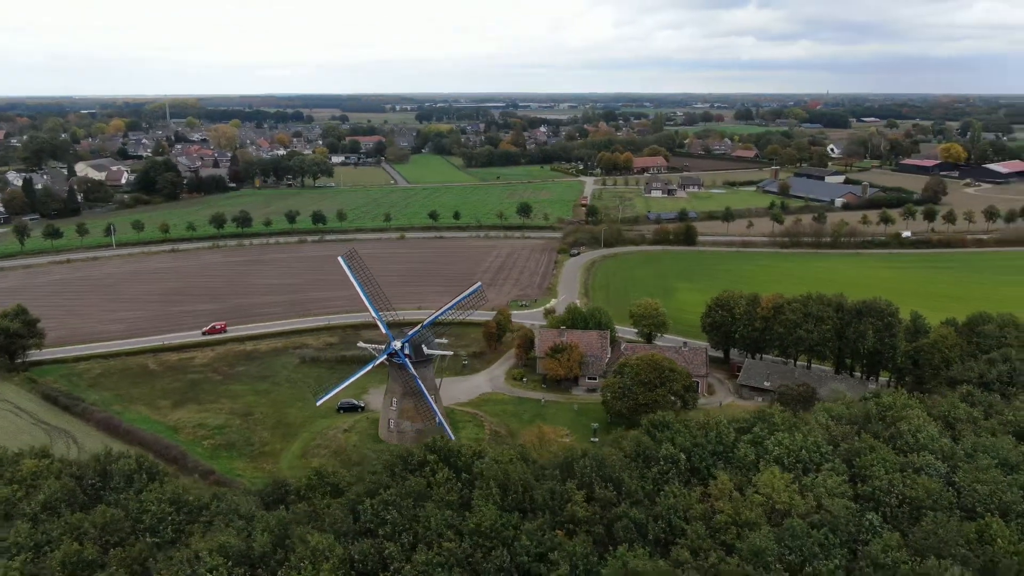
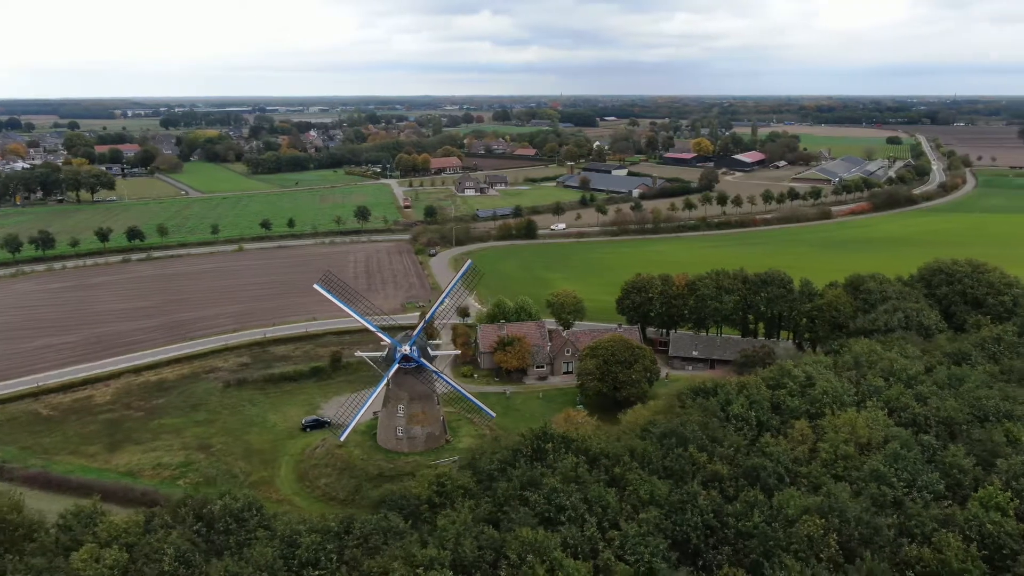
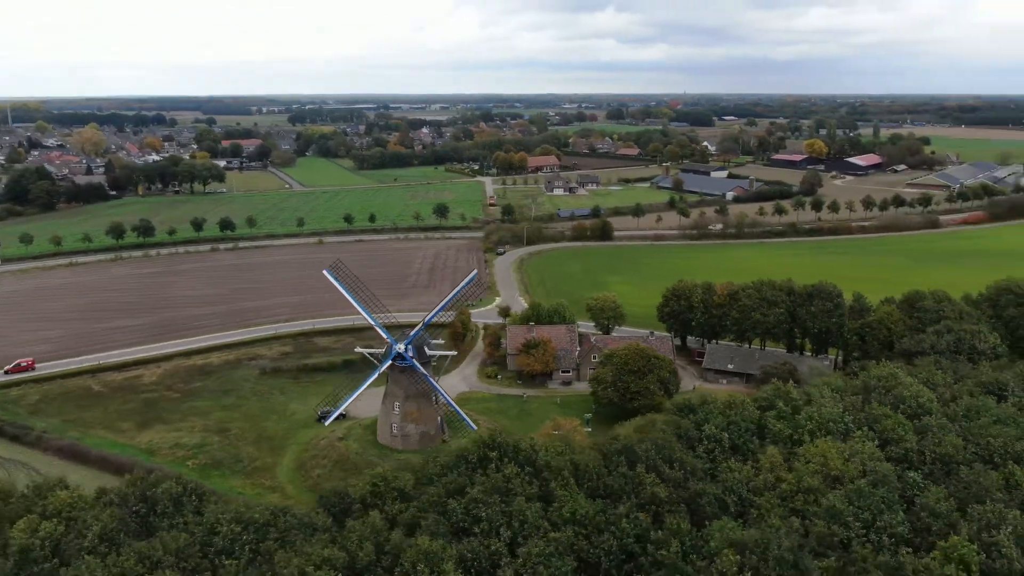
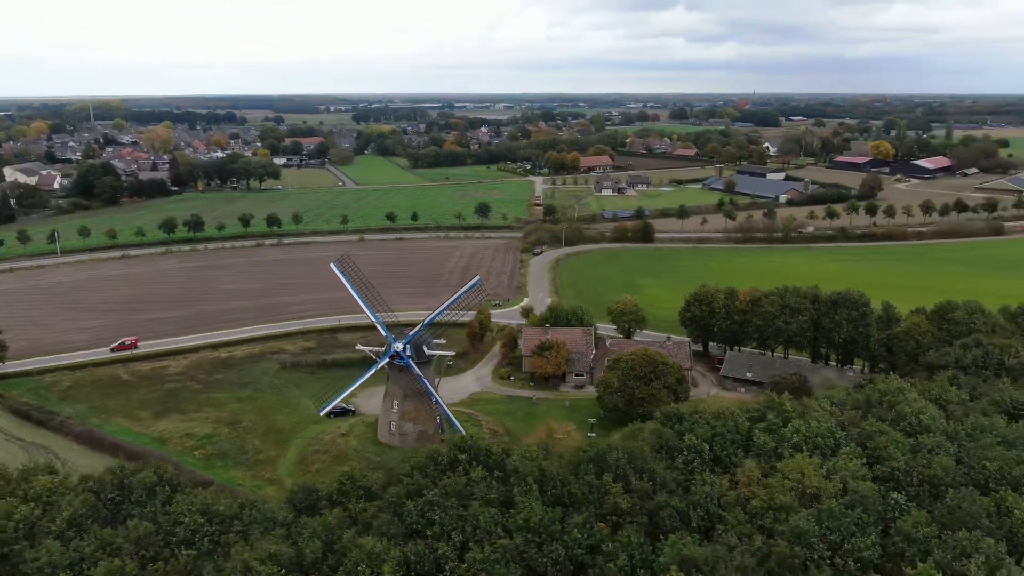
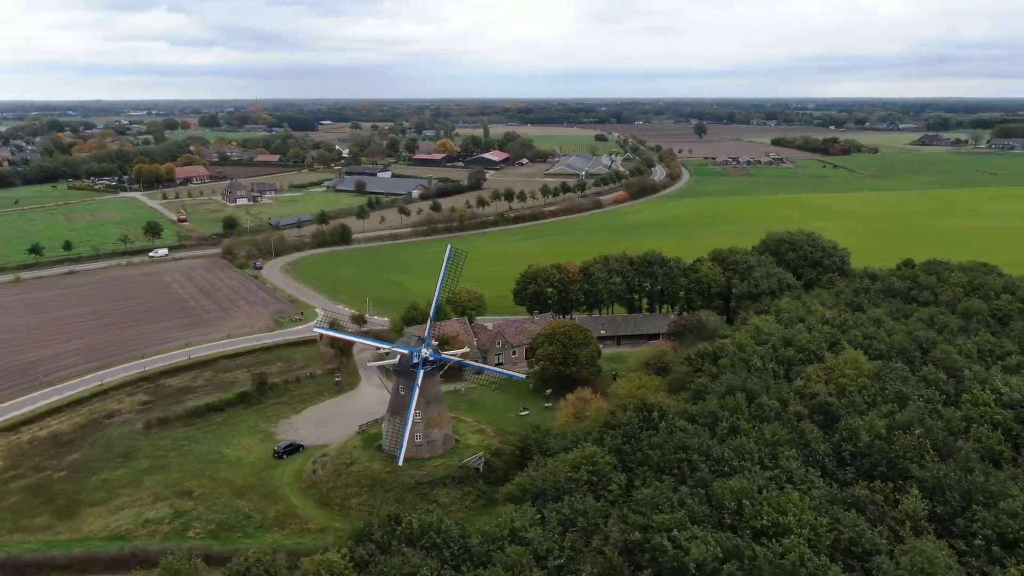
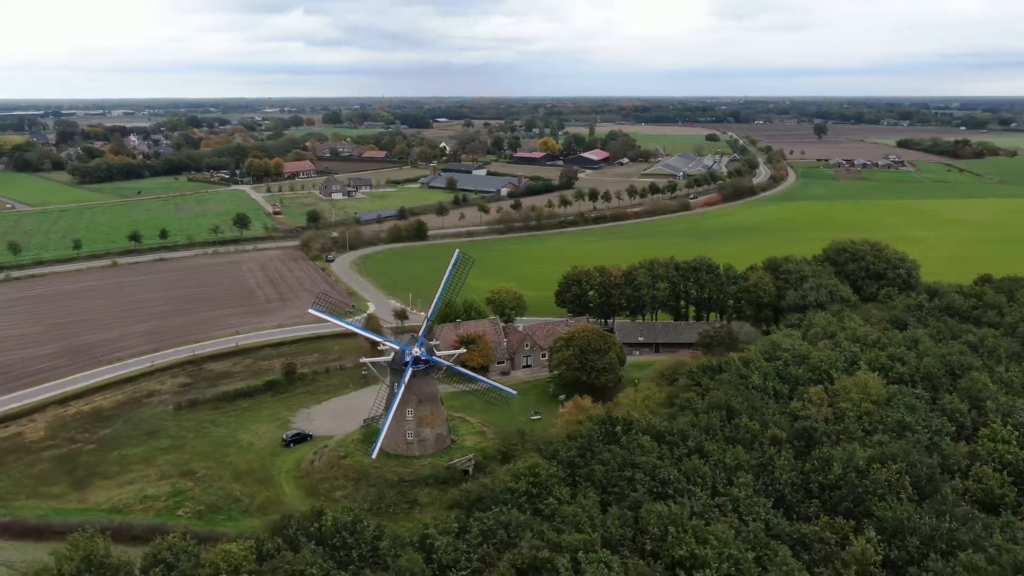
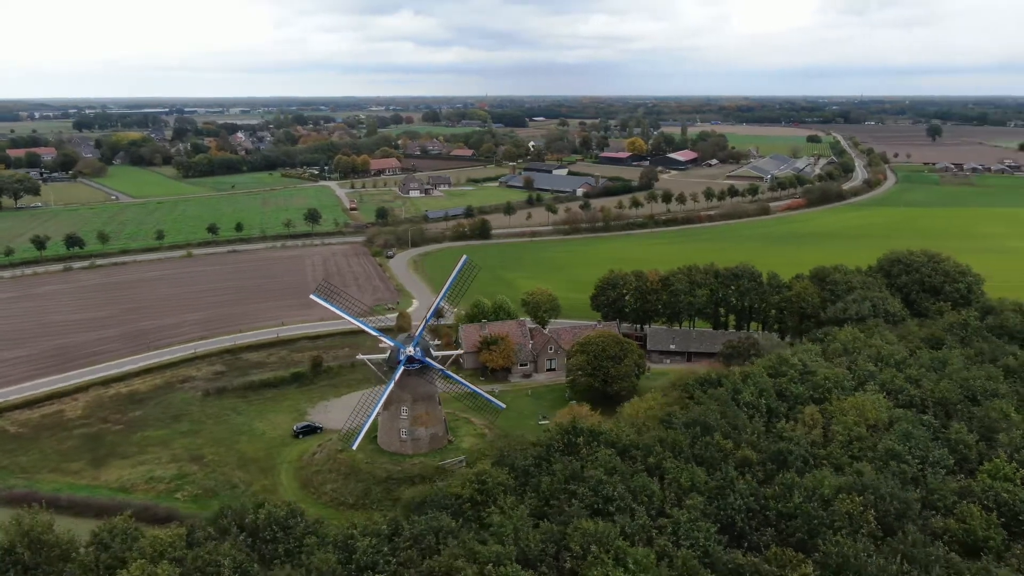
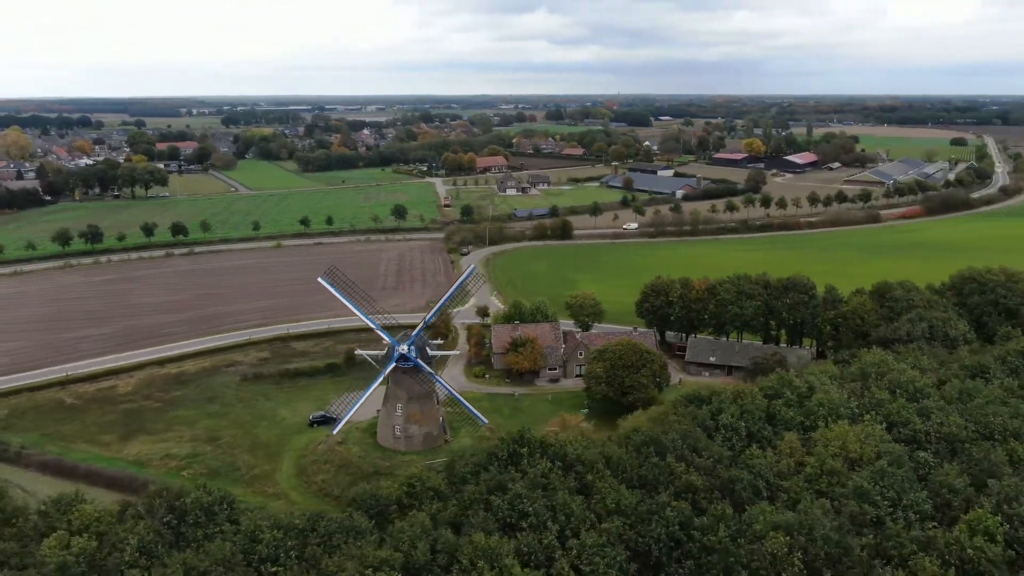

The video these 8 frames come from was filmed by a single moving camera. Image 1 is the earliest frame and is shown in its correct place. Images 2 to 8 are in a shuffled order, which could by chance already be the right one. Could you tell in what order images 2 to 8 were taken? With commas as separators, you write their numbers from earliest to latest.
4, 3, 8, 2, 7, 6, 5
